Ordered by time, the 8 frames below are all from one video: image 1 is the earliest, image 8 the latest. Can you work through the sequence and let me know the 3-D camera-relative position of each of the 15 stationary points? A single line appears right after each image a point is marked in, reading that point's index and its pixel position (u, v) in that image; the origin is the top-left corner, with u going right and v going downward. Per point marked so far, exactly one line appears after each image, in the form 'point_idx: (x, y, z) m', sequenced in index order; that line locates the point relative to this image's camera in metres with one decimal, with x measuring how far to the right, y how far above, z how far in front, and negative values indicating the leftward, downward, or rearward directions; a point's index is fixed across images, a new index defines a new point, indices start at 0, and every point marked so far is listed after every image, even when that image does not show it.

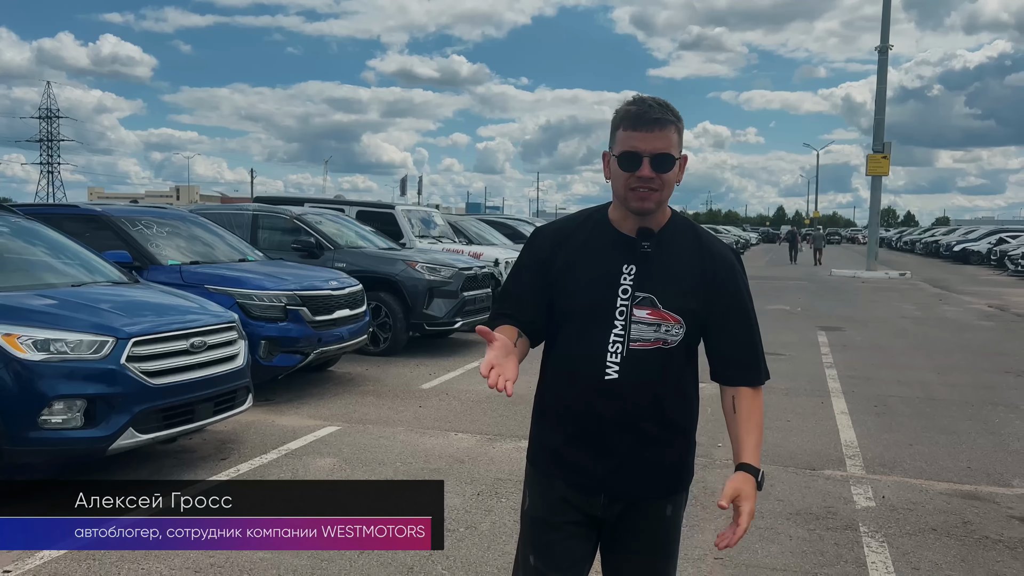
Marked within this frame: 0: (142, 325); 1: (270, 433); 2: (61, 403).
0: (-2.2, -0.2, +4.4) m
1: (-1.8, -1.1, +5.6) m
2: (-2.4, -0.6, +4.0) m
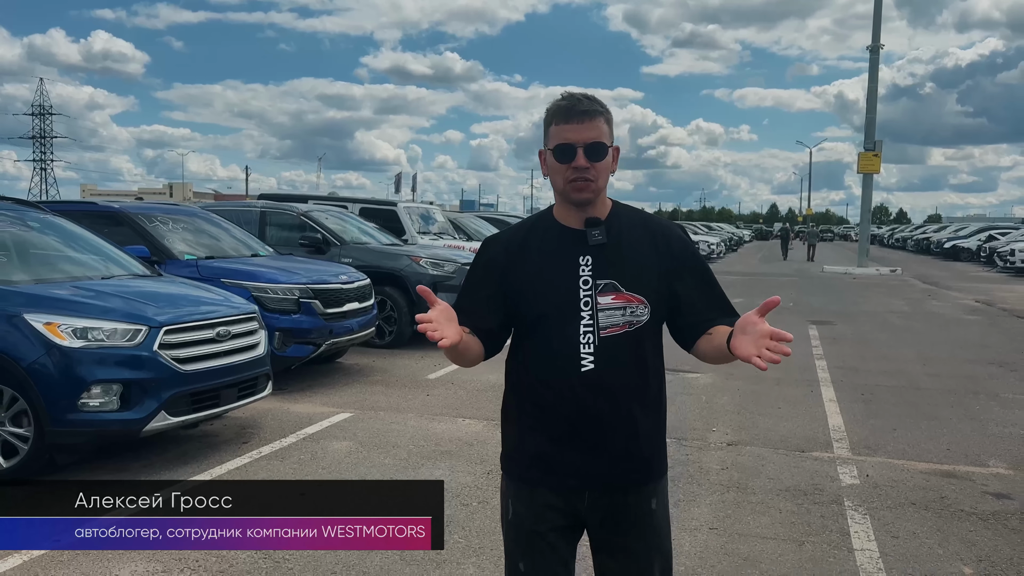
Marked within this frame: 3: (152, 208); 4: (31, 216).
0: (-2.1, -0.2, +4.7) m
1: (-1.7, -1.0, +5.9) m
2: (-2.4, -0.6, +4.3) m
3: (-3.7, +0.8, +7.7) m
4: (-3.7, +0.5, +5.8) m
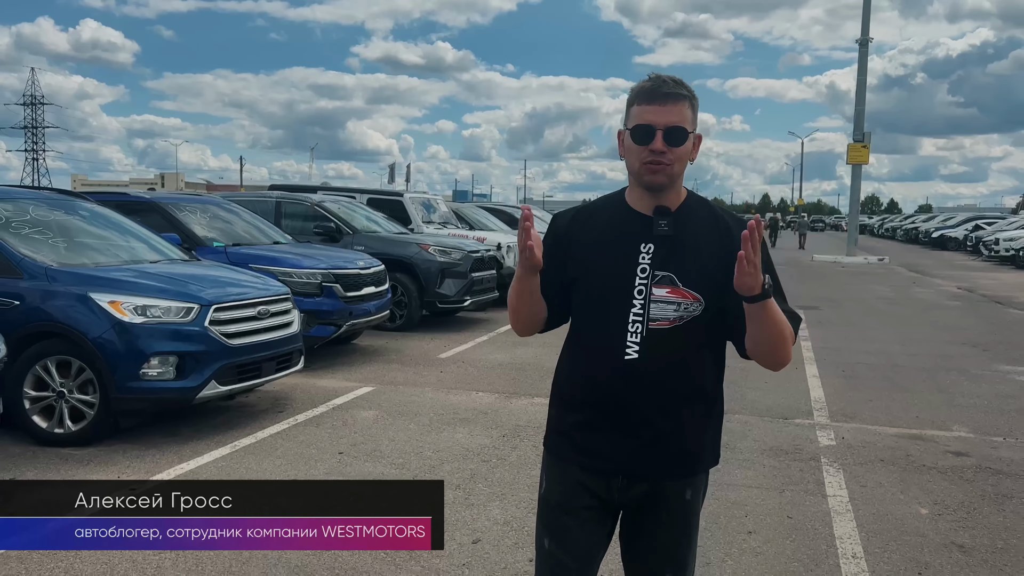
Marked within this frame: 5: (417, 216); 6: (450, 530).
0: (-2.1, 0.0, +5.2) m
1: (-1.7, -0.9, +6.4) m
2: (-2.3, -0.5, +4.8) m
3: (-3.6, +1.0, +8.1) m
4: (-3.6, +0.7, +6.3) m
5: (-1.6, +1.2, +12.4) m
6: (-0.3, -1.2, +3.8) m
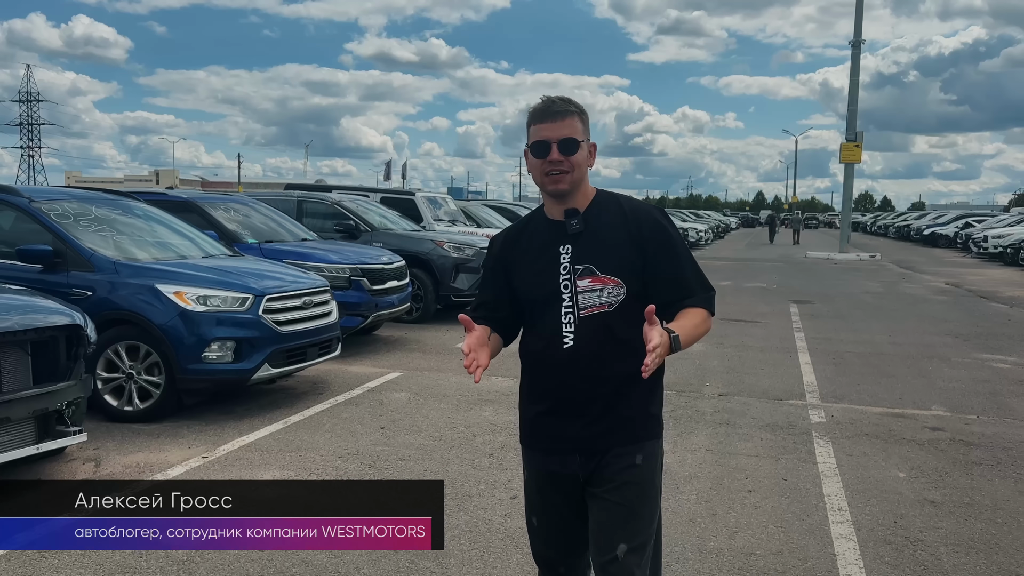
0: (-1.9, 0.0, +5.8) m
1: (-1.5, -0.8, +6.9) m
2: (-2.1, -0.4, +5.4) m
3: (-3.4, +1.0, +8.7) m
4: (-3.4, +0.7, +6.8) m
5: (-1.4, +1.3, +12.9) m
6: (-0.1, -1.2, +4.3) m
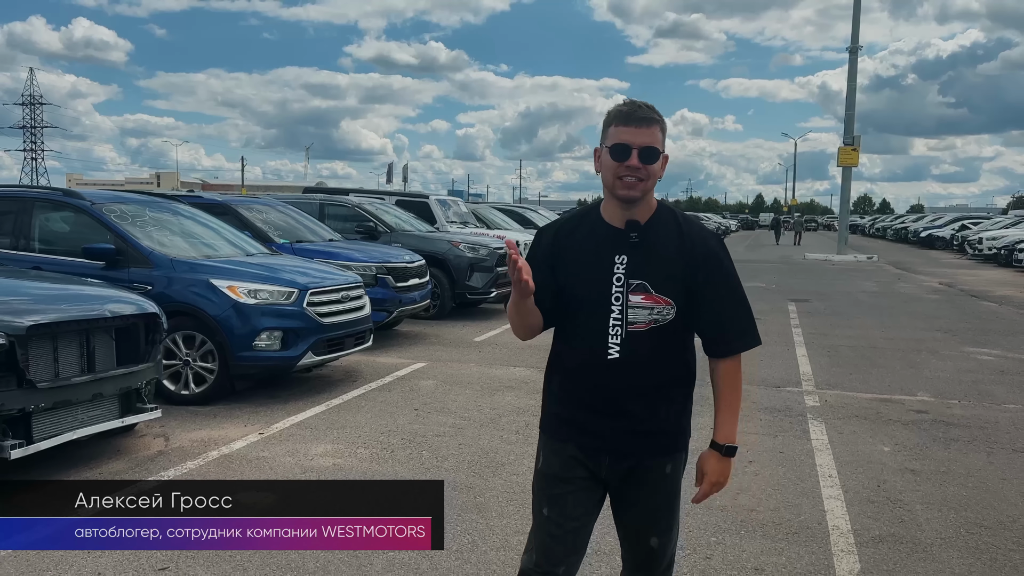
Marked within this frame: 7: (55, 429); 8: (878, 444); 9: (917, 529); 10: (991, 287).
0: (-1.7, +0.1, +6.3) m
1: (-1.3, -0.8, +7.5) m
2: (-1.9, -0.4, +5.9) m
3: (-3.3, +1.1, +9.2) m
4: (-3.3, +0.8, +7.3) m
5: (-1.3, +1.3, +13.4) m
6: (0.0, -1.1, +4.9) m
7: (-2.6, -0.8, +4.2) m
8: (+2.6, -1.1, +5.4) m
9: (+2.1, -1.2, +3.9) m
10: (+11.5, 0.0, +18.0) m
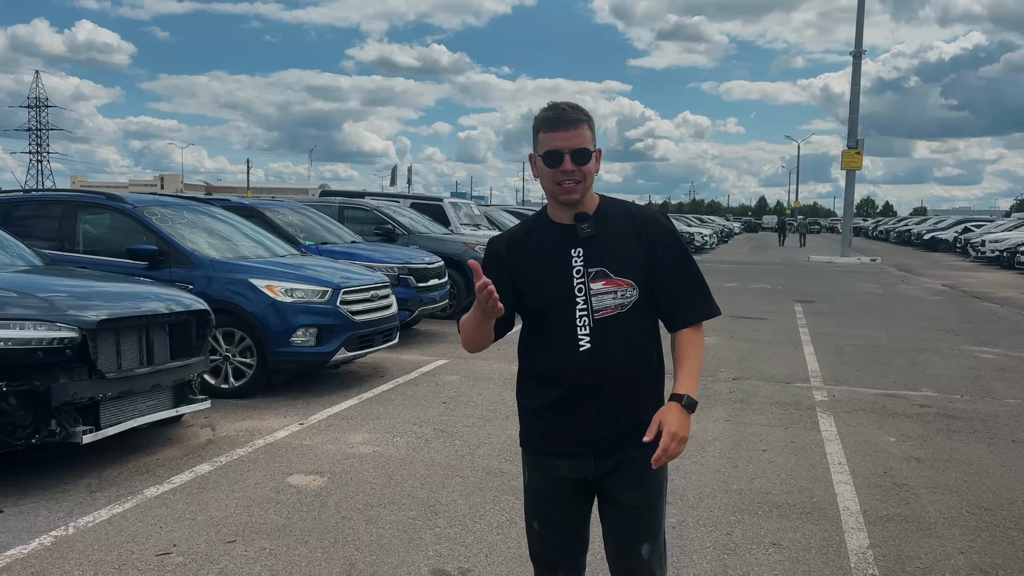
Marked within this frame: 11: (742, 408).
0: (-1.5, +0.1, +6.6) m
1: (-1.1, -0.8, +7.8) m
2: (-1.7, -0.3, +6.2) m
3: (-3.1, +1.1, +9.5) m
4: (-3.1, +0.8, +7.6) m
5: (-1.1, +1.3, +13.8) m
6: (+0.2, -1.1, +5.2) m
7: (-2.4, -0.8, +4.5) m
8: (+2.8, -1.1, +5.7) m
9: (+2.3, -1.2, +4.2) m
10: (+11.7, 0.0, +18.3) m
11: (+1.9, -1.0, +6.3) m
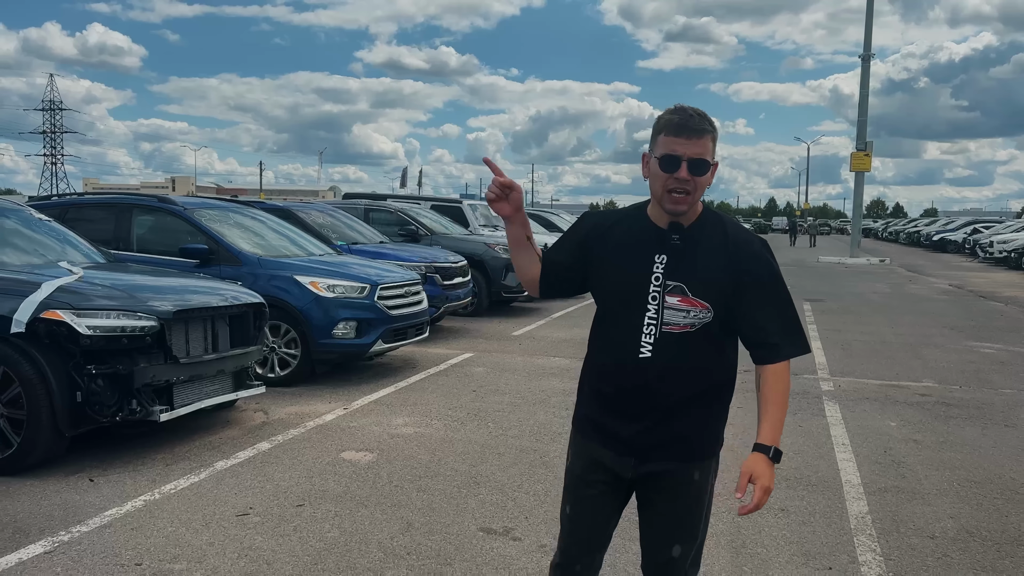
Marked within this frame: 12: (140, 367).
0: (-1.3, +0.1, +7.1) m
1: (-0.9, -0.7, +8.2) m
2: (-1.5, -0.3, +6.7) m
3: (-2.8, +1.1, +10.0) m
4: (-2.8, +0.8, +8.1) m
5: (-0.8, +1.3, +14.2) m
6: (+0.5, -1.1, +5.6) m
7: (-2.2, -0.7, +5.0) m
8: (+3.0, -1.1, +6.1) m
9: (+2.5, -1.2, +4.6) m
10: (+12.1, 0.0, +18.6) m
11: (+2.2, -1.0, +6.8) m
12: (-2.3, -0.5, +4.6) m
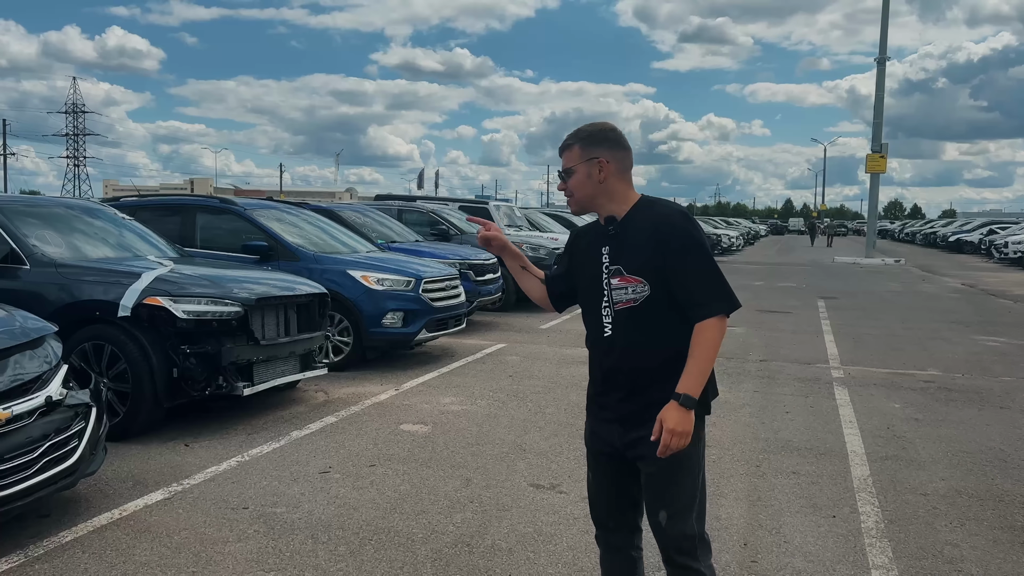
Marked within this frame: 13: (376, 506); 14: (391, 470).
0: (-0.9, +0.2, +7.7) m
1: (-0.5, -0.7, +8.9) m
2: (-1.2, -0.2, +7.3) m
3: (-2.4, +1.2, +10.7) m
4: (-2.5, +0.9, +8.8) m
5: (-0.3, +1.3, +14.8) m
6: (+0.8, -1.0, +6.2) m
7: (-1.9, -0.7, +5.7) m
8: (+3.3, -1.0, +6.6) m
9: (+2.8, -1.1, +5.2) m
10: (+12.6, 0.0, +19.0) m
11: (+2.5, -0.9, +7.3) m
12: (-2.0, -0.4, +5.3) m
13: (-0.7, -1.2, +4.1) m
14: (-0.8, -1.1, +4.7) m
